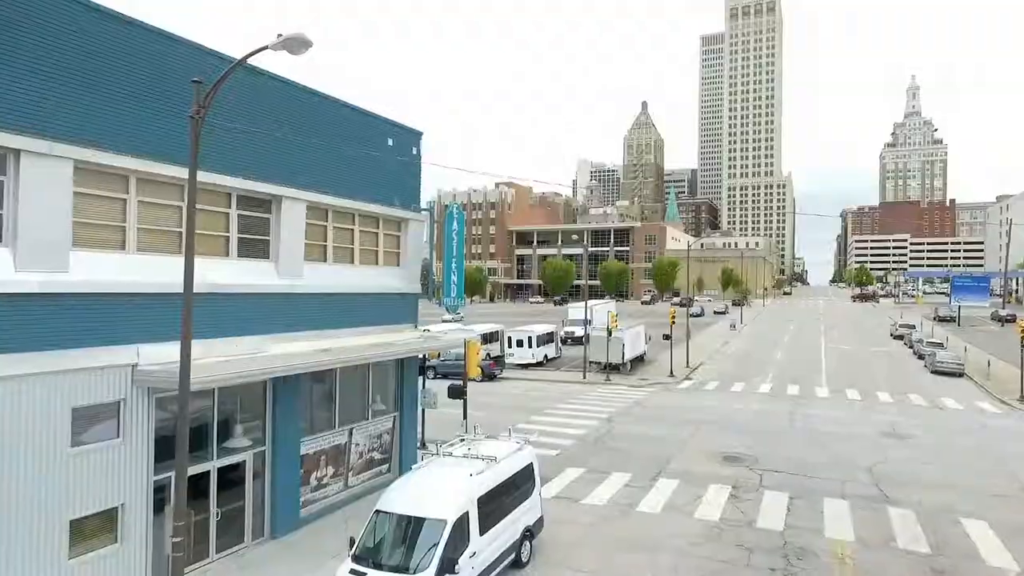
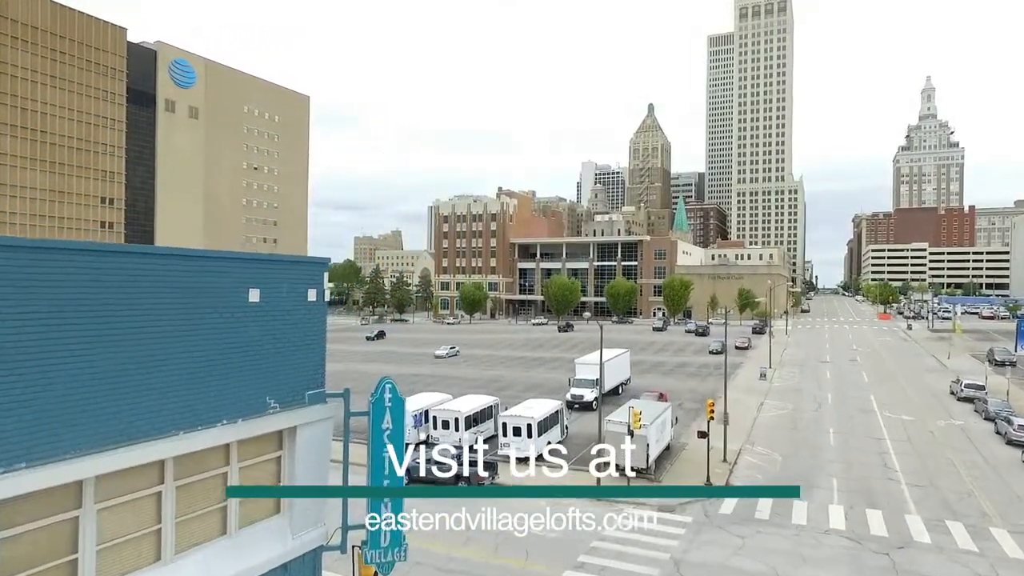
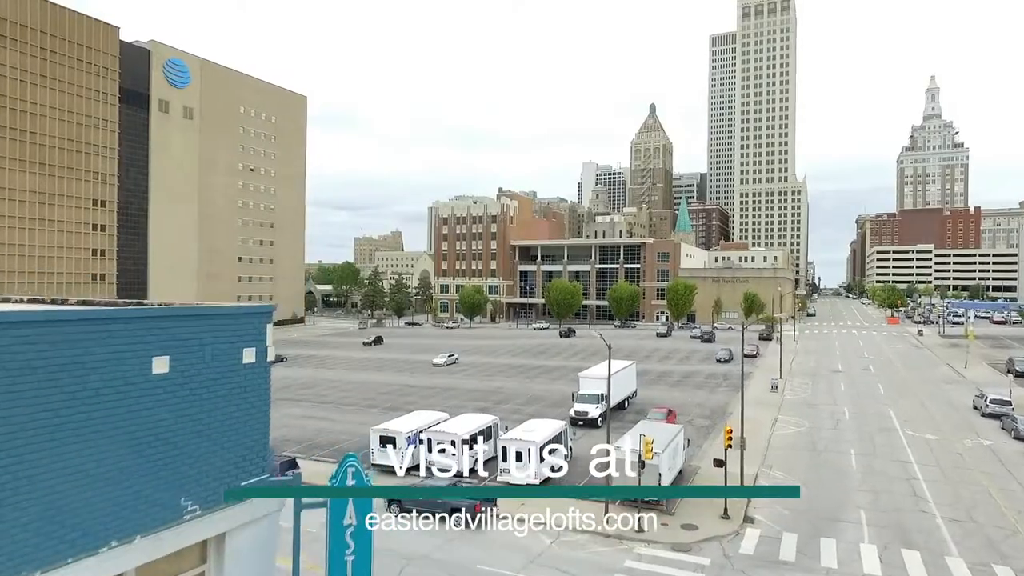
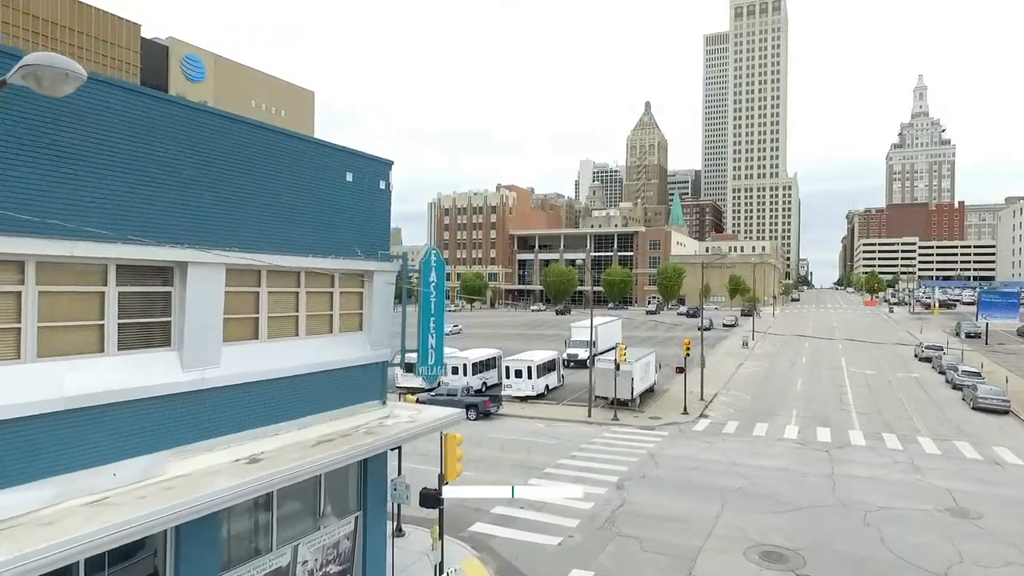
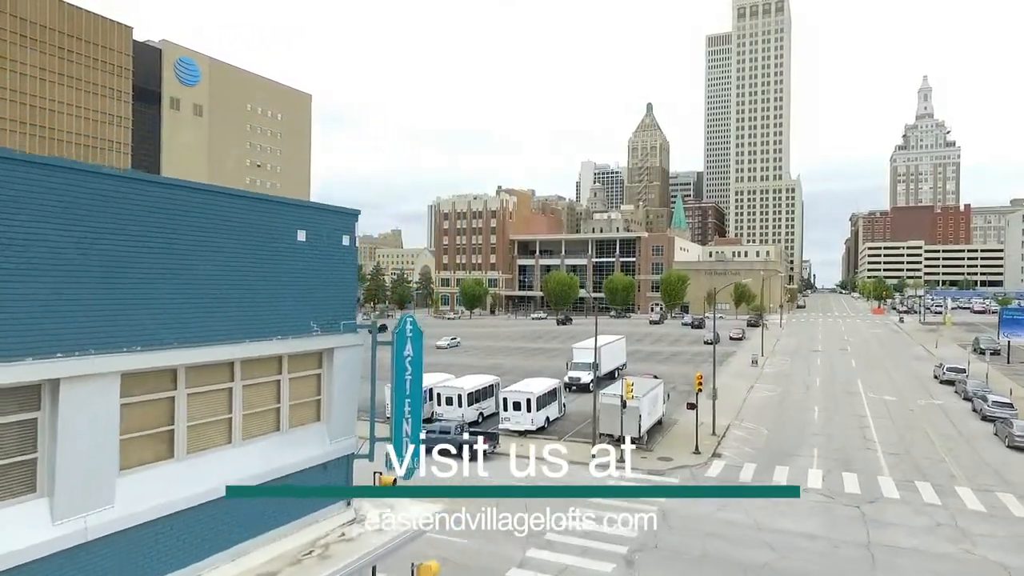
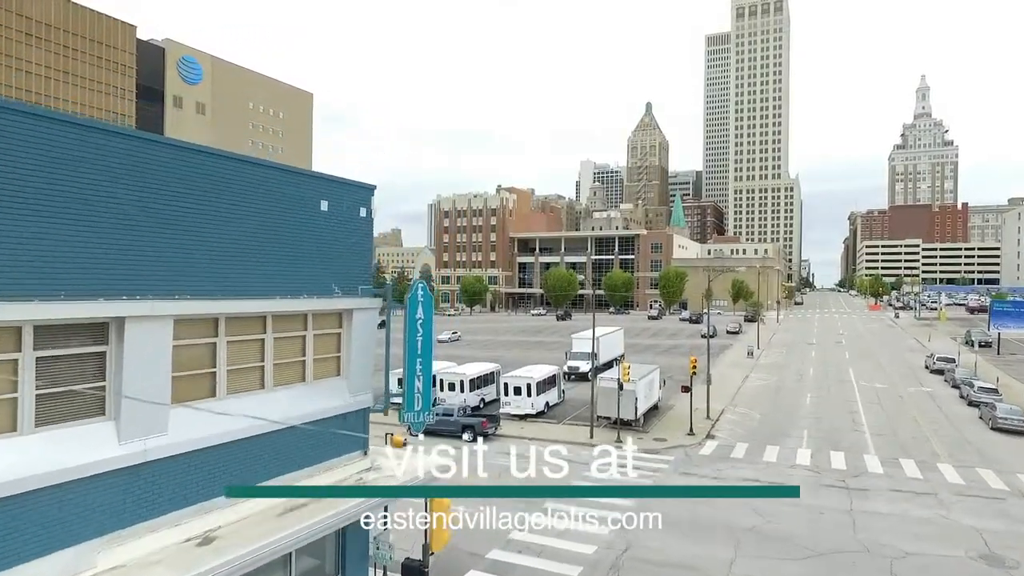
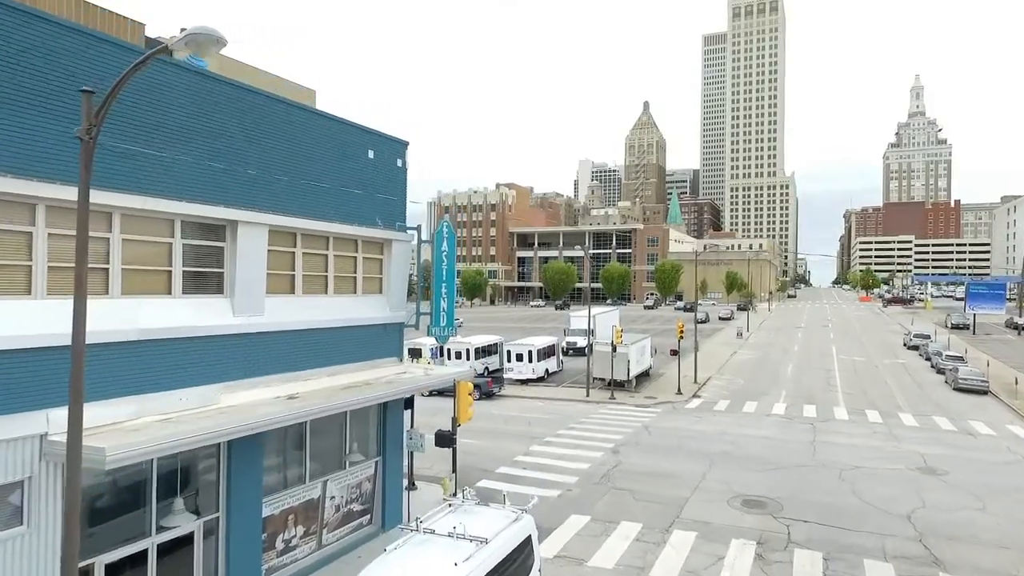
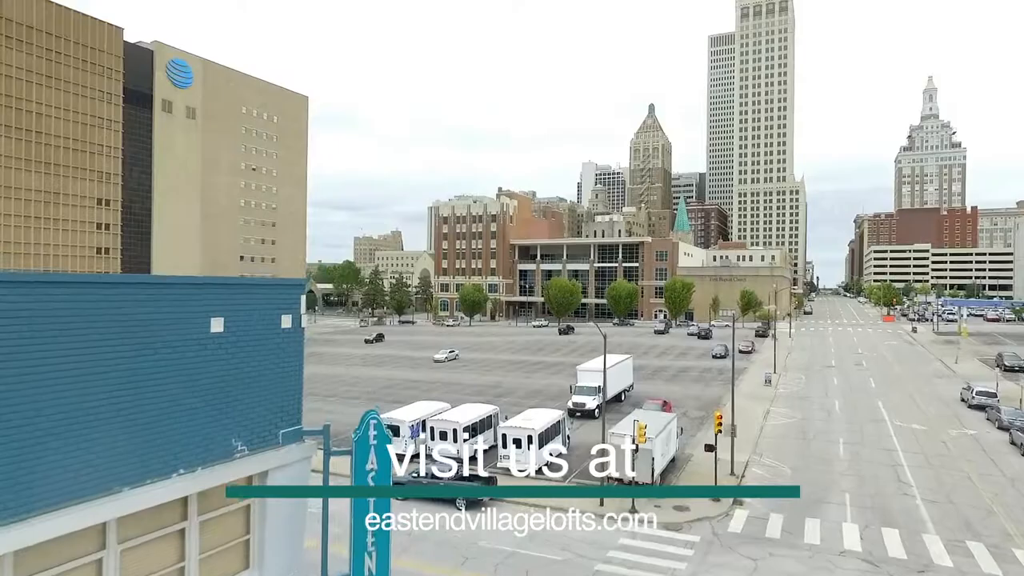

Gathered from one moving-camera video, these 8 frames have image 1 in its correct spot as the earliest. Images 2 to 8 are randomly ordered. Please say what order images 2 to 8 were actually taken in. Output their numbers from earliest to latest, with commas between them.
7, 4, 6, 5, 2, 8, 3
